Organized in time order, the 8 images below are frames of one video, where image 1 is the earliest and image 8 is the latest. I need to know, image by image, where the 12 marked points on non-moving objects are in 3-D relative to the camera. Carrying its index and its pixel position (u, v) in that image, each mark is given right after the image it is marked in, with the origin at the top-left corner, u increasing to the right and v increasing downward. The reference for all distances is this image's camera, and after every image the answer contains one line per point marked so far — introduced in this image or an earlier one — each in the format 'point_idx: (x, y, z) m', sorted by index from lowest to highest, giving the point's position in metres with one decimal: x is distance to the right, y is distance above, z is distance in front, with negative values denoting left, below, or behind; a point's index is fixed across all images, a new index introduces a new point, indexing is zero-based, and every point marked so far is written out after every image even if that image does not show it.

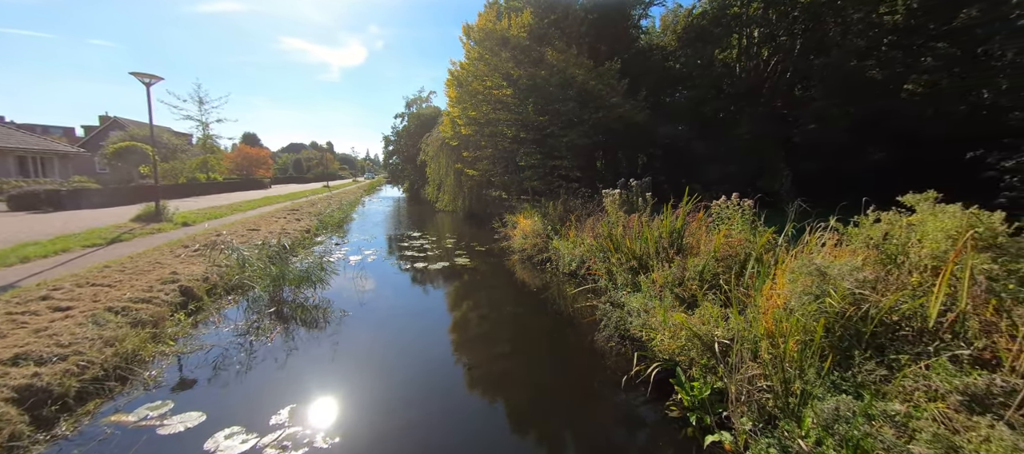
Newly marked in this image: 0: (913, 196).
0: (+3.6, +0.3, +3.1) m
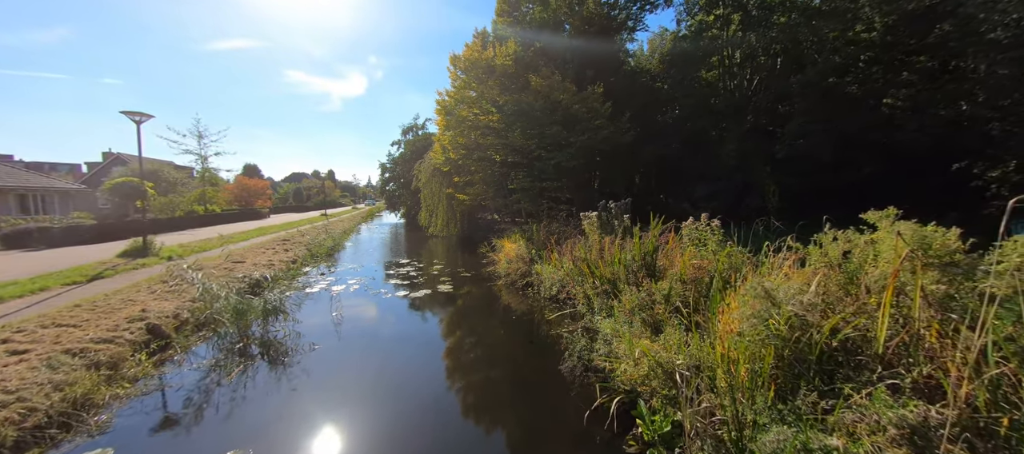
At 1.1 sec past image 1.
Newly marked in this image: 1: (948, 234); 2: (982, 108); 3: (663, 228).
0: (+3.2, +0.1, +3.1) m
1: (+3.3, -0.1, +2.7) m
2: (+10.0, +2.4, +7.4) m
3: (+2.2, 0.0, +5.5) m
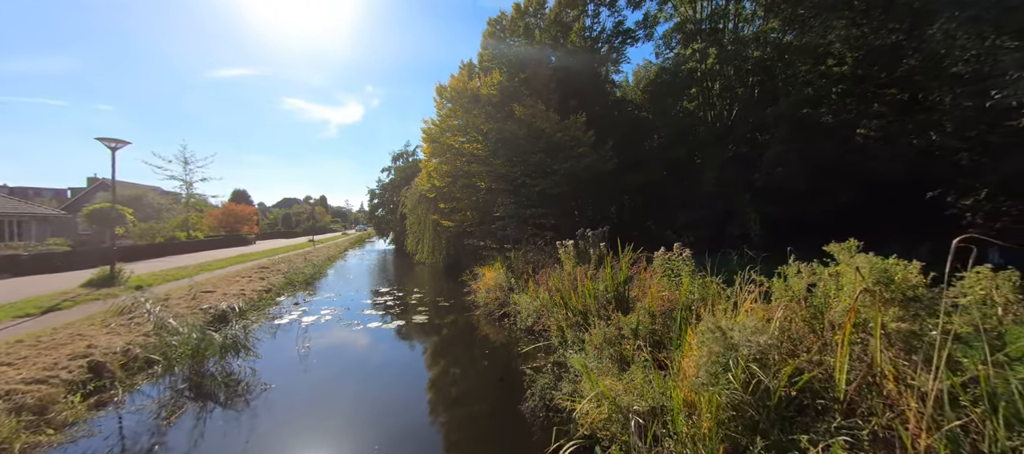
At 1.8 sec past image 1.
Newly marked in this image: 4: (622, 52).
0: (+2.8, -0.2, +3.1) m
1: (+2.9, -0.3, +2.7) m
2: (+9.5, +1.9, +7.6) m
3: (+1.7, -0.4, +5.4) m
4: (+4.8, +7.6, +15.5) m
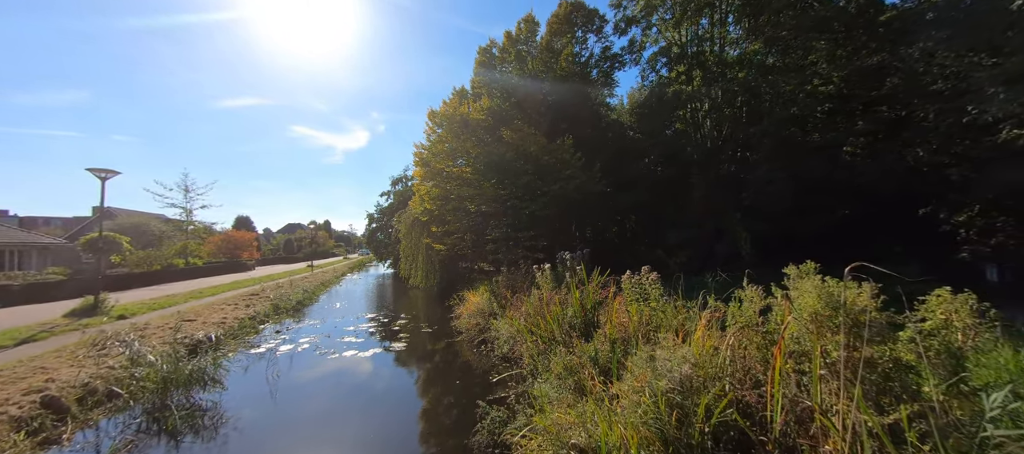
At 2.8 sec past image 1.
0: (+2.3, -0.3, +3.0) m
1: (+2.5, -0.5, +2.6) m
2: (+9.1, +1.5, +7.6) m
3: (+1.3, -0.8, +5.3) m
4: (+4.3, +6.7, +15.8) m
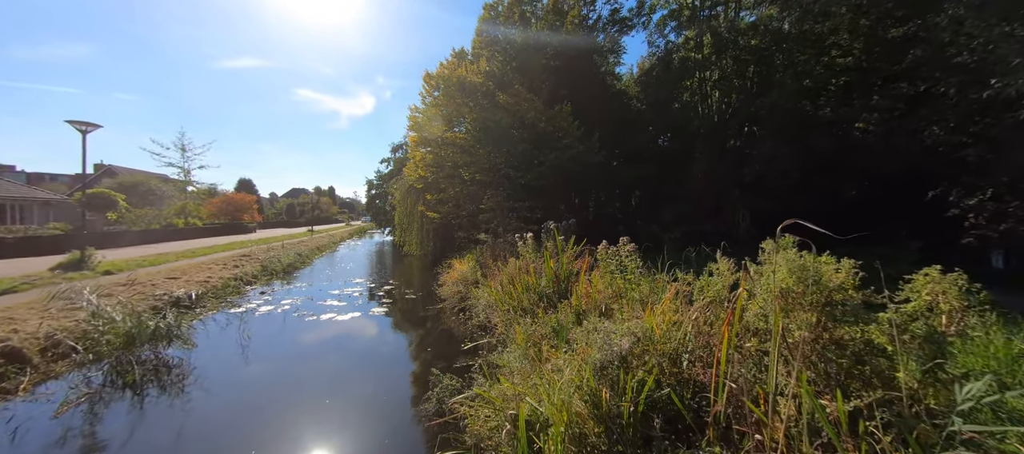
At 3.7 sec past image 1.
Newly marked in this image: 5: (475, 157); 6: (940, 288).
0: (+2.0, -0.1, +2.7) m
1: (+2.1, -0.3, +2.3) m
2: (+8.8, +1.8, +7.1) m
3: (+1.0, -0.3, +5.1) m
4: (+4.4, +7.8, +15.0) m
5: (-1.4, +2.6, +13.0) m
6: (+2.8, -0.4, +2.3) m
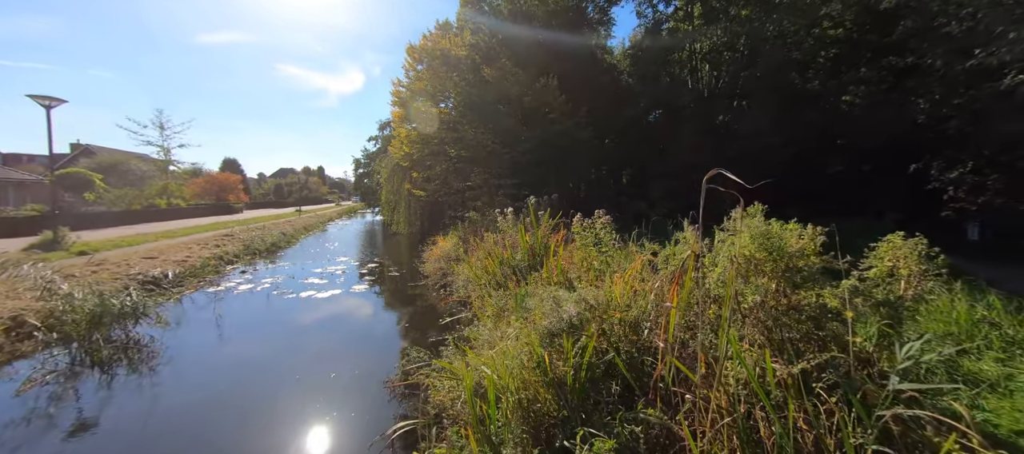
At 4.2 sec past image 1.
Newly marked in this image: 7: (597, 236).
0: (+1.7, +0.1, +2.7) m
1: (+1.8, -0.1, +2.3) m
2: (+8.5, +2.4, +7.1) m
3: (+0.7, 0.0, +5.0) m
4: (+3.8, +8.8, +14.5) m
5: (-1.9, +3.4, +12.7) m
6: (+2.5, -0.2, +2.3) m
7: (+0.9, -0.1, +3.7) m
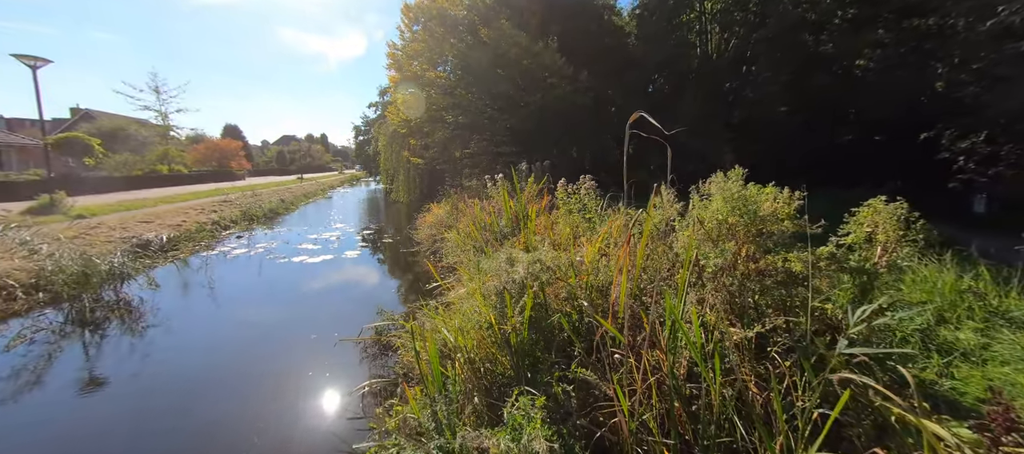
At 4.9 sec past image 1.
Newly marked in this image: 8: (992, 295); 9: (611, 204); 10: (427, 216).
0: (+1.5, +0.4, +2.5) m
1: (+1.6, +0.2, +2.2) m
2: (+8.3, +2.9, +6.7) m
3: (+0.5, +0.5, +5.0) m
4: (+3.9, +9.9, +13.6) m
5: (-1.9, +4.5, +12.4) m
6: (+2.3, 0.0, +2.2) m
7: (+0.7, +0.2, +3.7) m
8: (+3.9, -0.6, +2.9) m
9: (+1.1, +0.2, +3.8) m
10: (-2.0, +0.2, +8.6) m
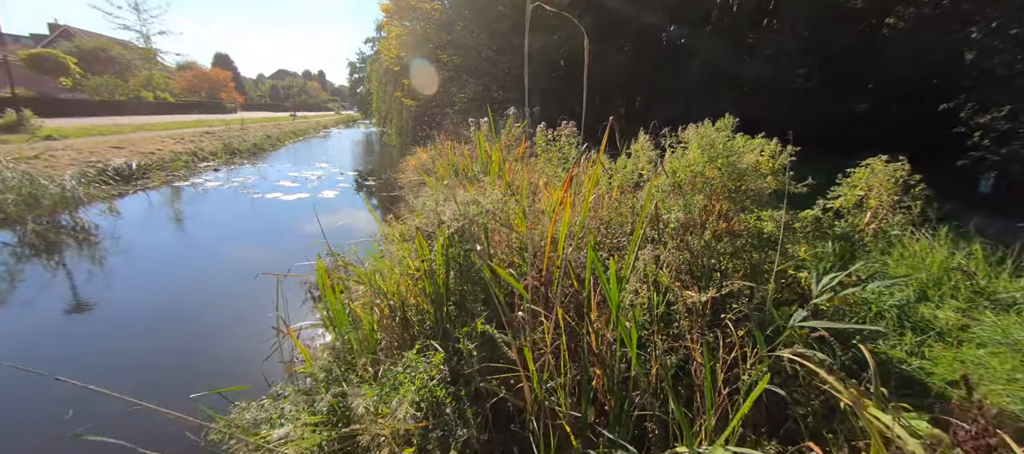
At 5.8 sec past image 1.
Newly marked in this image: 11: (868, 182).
0: (+1.2, +0.7, +2.2) m
1: (+1.3, +0.4, +1.9) m
2: (+8.2, +3.3, +6.0) m
3: (+0.2, +1.2, +4.6) m
4: (+4.2, +11.4, +12.0) m
5: (-1.9, +6.2, +11.4) m
6: (+2.0, +0.2, +2.0) m
7: (+0.4, +0.7, +3.3) m
8: (+3.6, -0.4, +2.7) m
9: (+0.8, +0.7, +3.5) m
10: (-2.3, +1.5, +8.3) m
11: (+2.0, +0.2, +2.0) m
